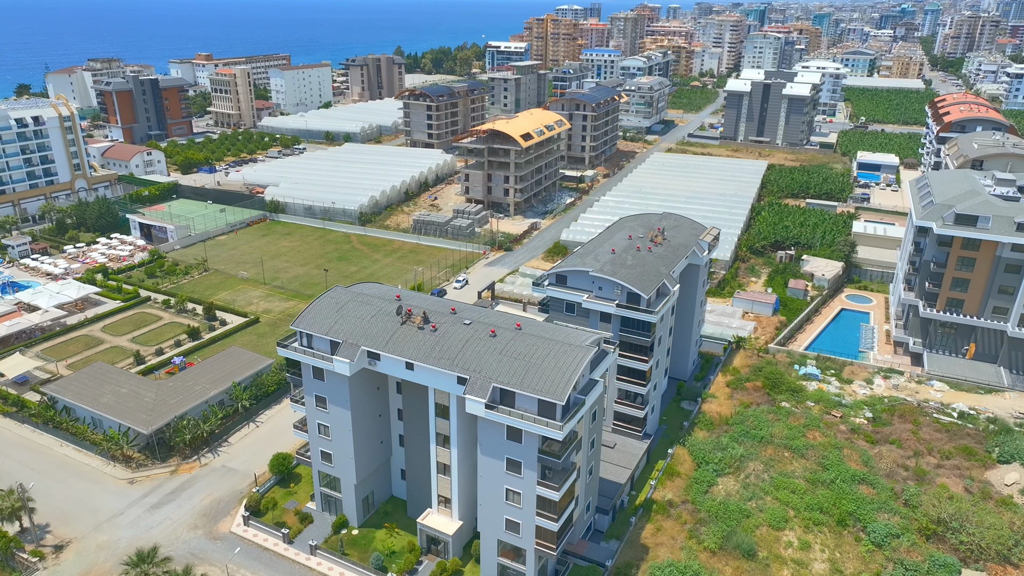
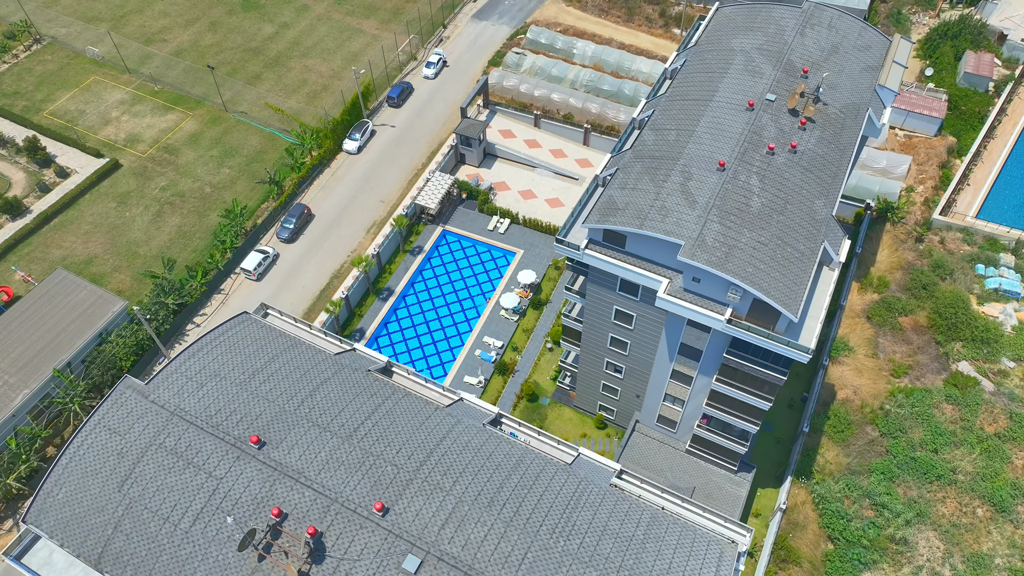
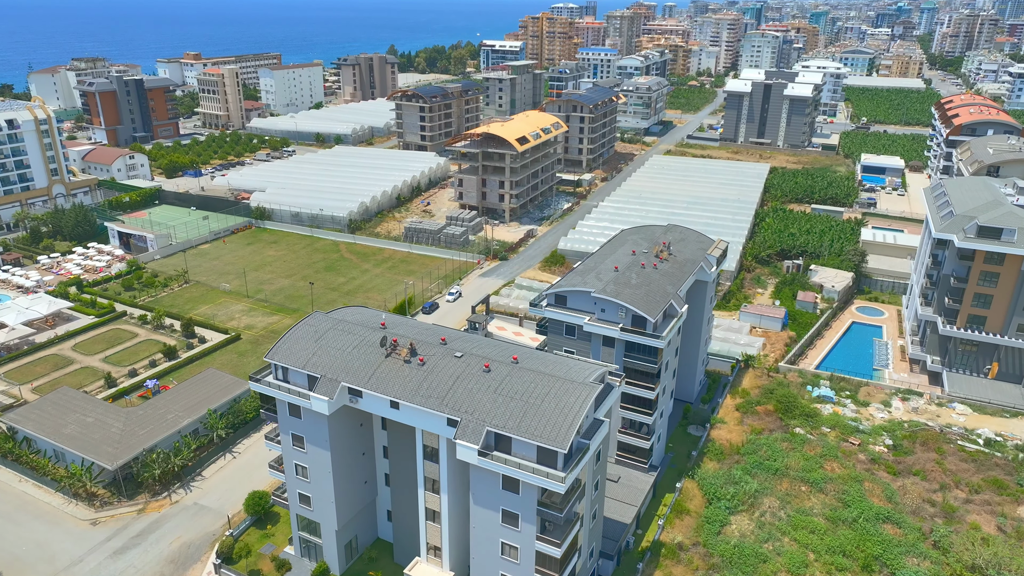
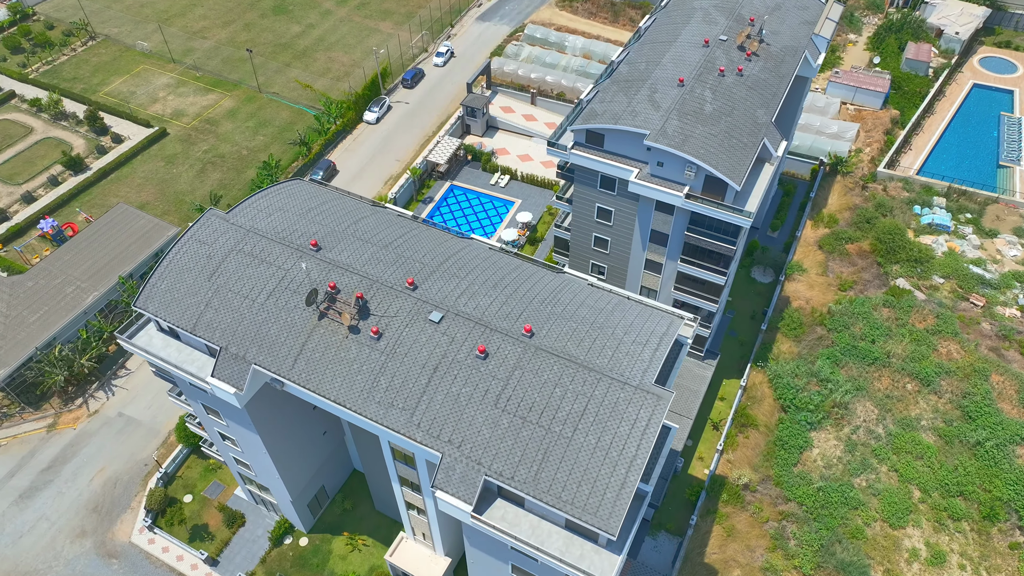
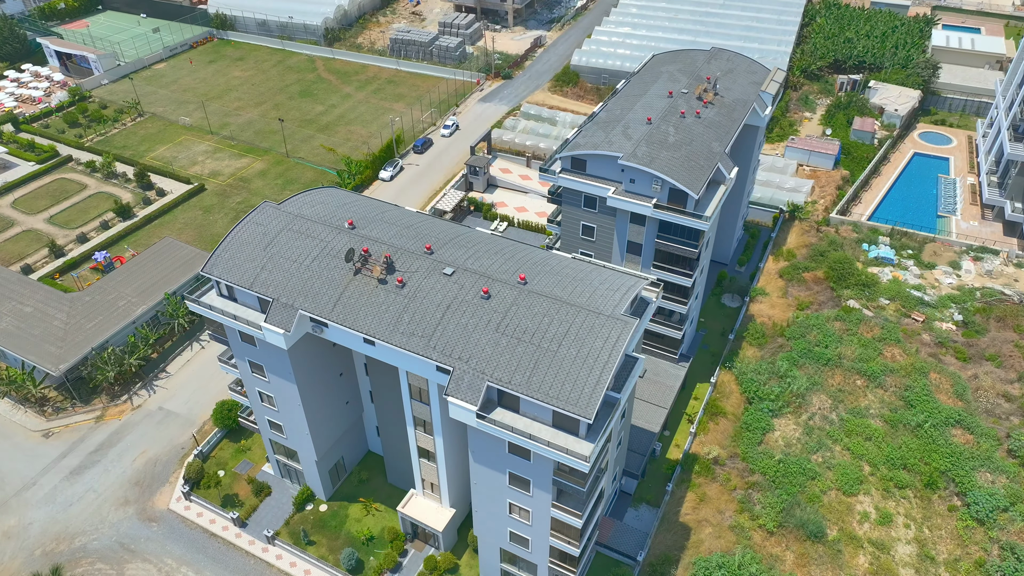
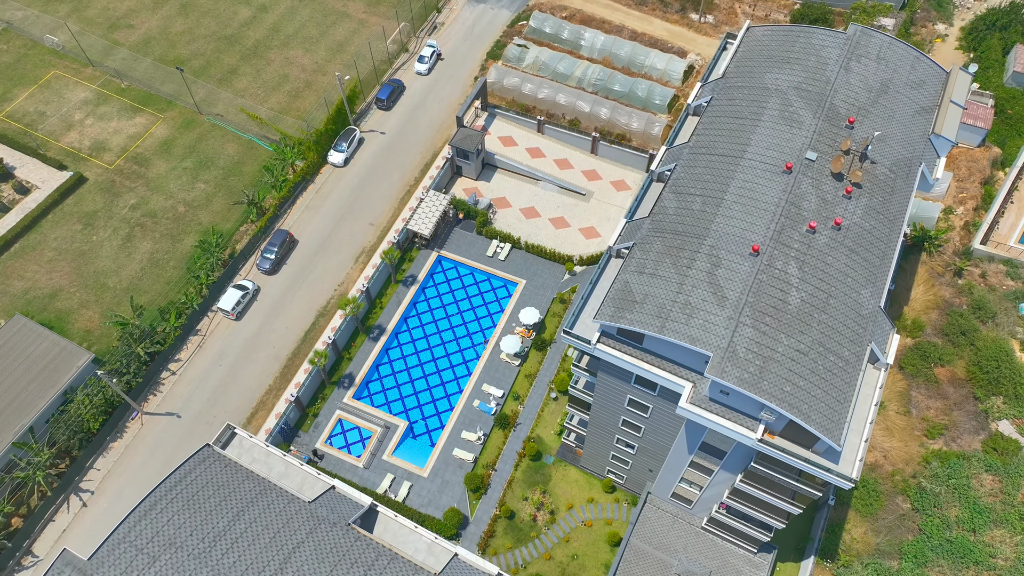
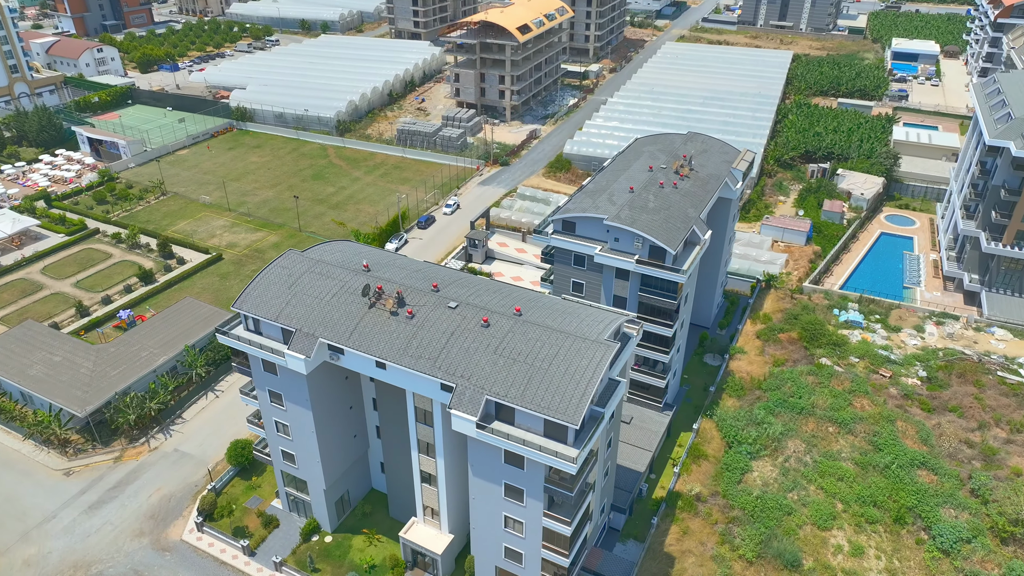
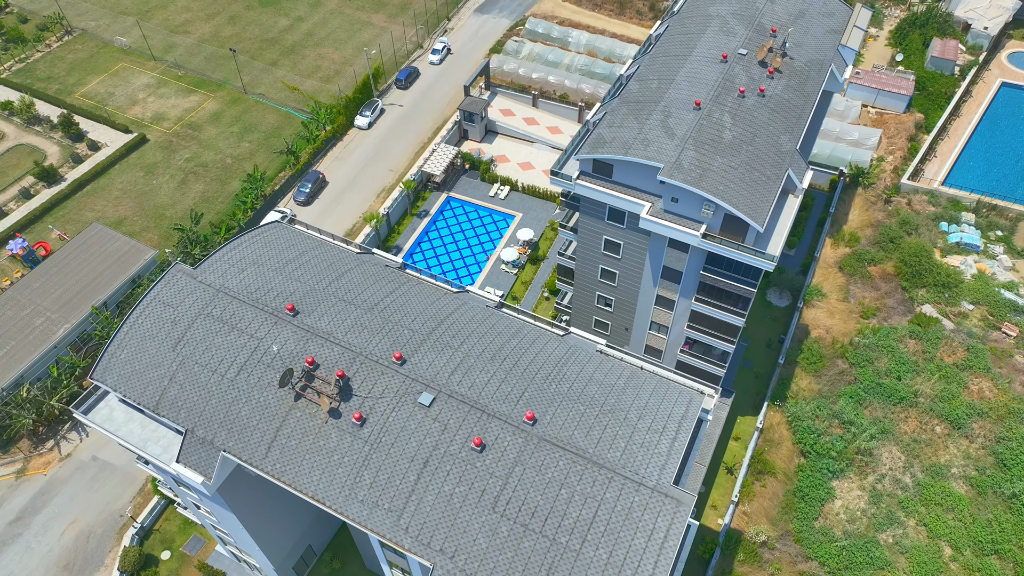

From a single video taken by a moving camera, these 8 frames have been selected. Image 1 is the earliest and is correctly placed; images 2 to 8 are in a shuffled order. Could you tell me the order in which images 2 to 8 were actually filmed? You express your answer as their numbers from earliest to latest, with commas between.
3, 7, 5, 4, 8, 2, 6
